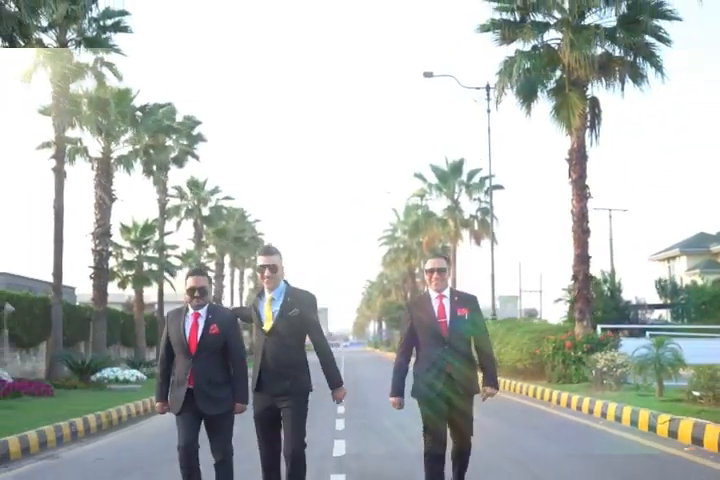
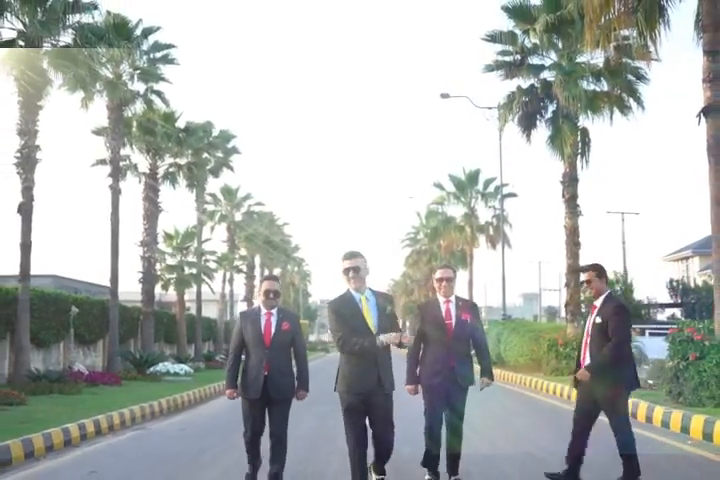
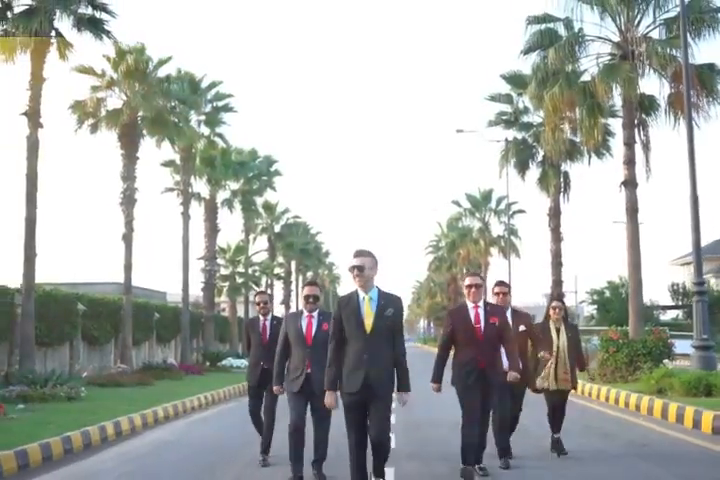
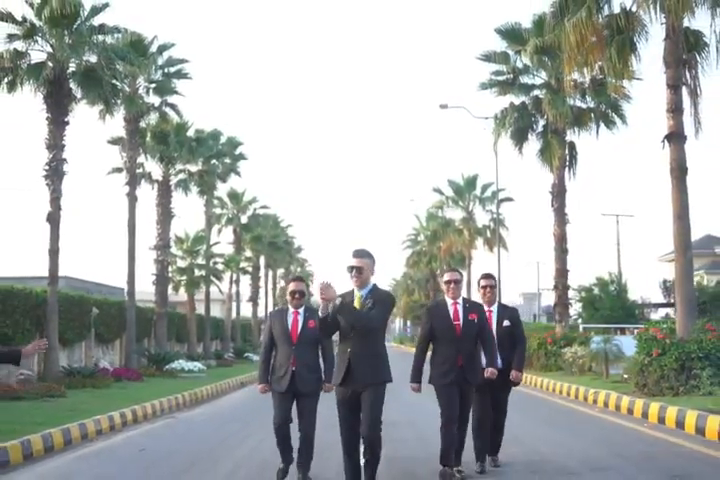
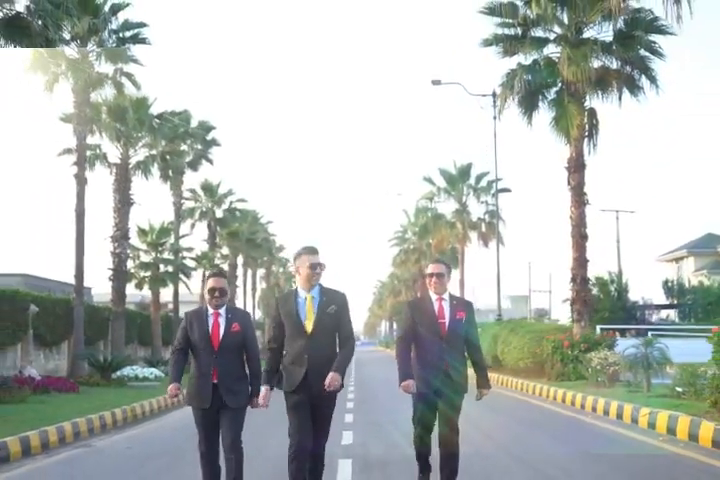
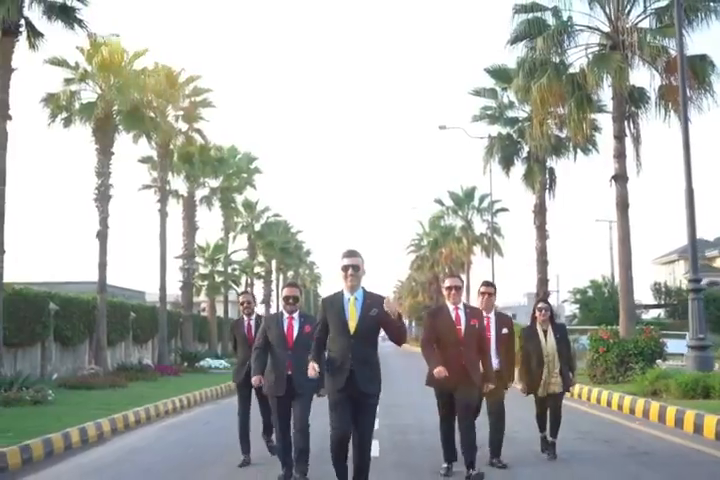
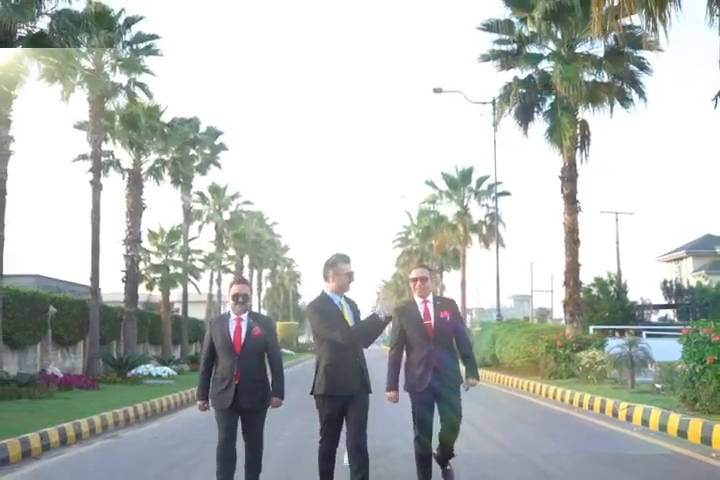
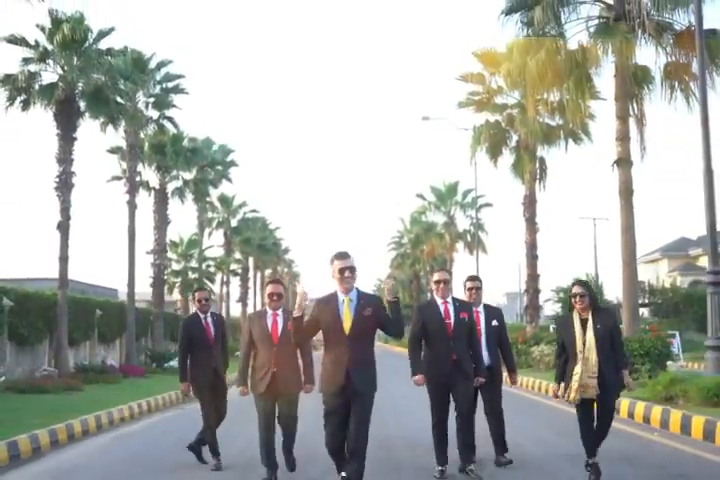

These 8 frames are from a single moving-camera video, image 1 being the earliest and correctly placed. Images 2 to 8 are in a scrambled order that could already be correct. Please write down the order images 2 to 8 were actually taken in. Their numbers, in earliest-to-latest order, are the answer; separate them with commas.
5, 7, 2, 4, 8, 6, 3
